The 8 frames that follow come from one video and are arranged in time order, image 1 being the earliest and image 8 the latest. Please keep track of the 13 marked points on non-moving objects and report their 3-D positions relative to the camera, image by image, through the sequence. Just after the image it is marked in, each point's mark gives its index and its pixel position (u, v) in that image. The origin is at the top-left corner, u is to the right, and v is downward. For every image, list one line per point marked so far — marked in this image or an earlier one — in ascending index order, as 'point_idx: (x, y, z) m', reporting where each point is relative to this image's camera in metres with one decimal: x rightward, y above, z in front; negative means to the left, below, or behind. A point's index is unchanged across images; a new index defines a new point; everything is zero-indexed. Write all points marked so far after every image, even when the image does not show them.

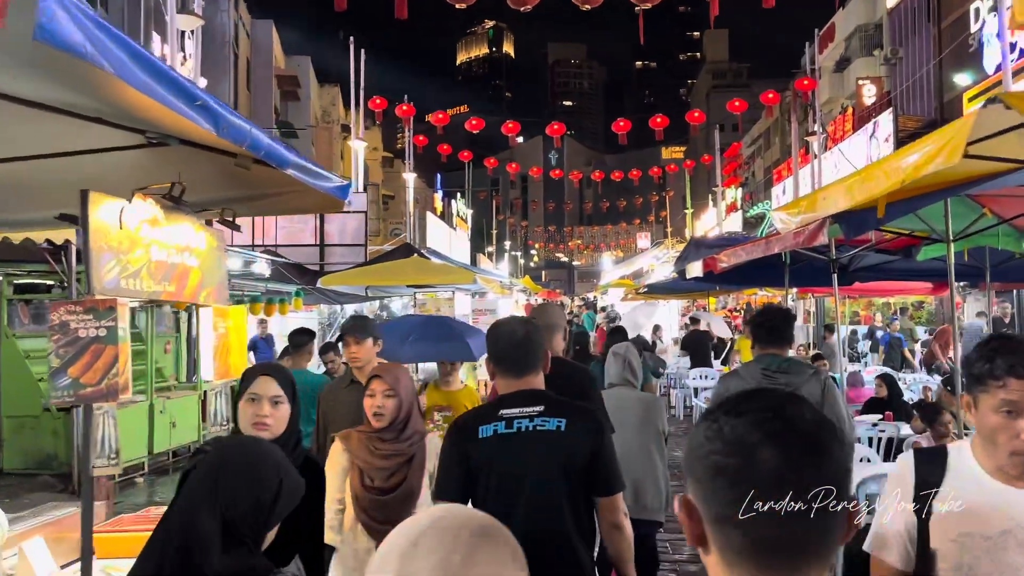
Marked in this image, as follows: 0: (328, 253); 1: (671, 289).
0: (-3.8, +0.7, +17.9) m
1: (+2.7, 0.0, +14.8) m
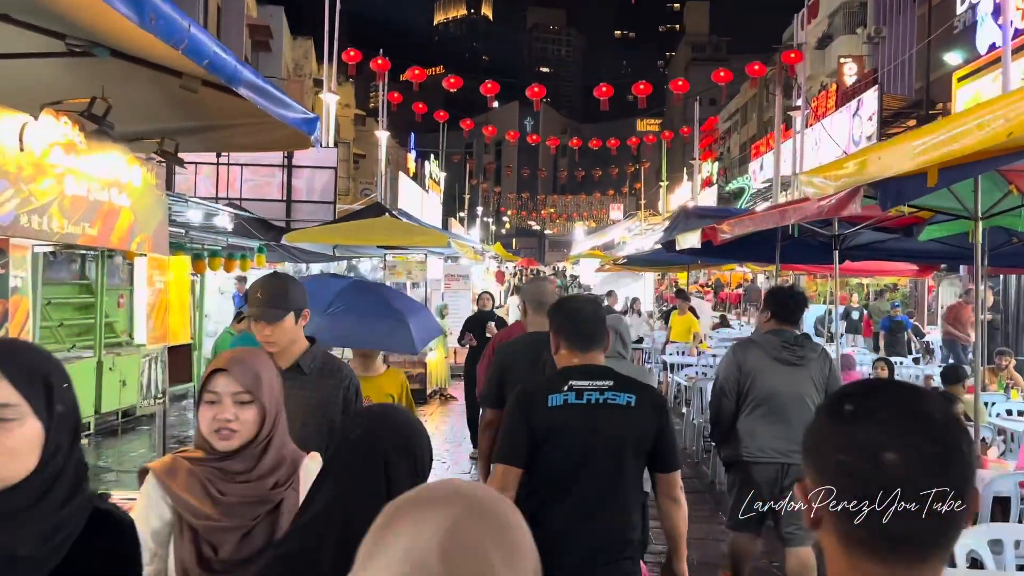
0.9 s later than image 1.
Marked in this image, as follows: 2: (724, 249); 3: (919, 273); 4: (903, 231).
0: (-4.4, +1.6, +17.3) m
1: (+2.3, +0.4, +14.4) m
2: (+2.1, +0.4, +8.8) m
3: (+5.9, +0.2, +12.4) m
4: (+3.4, +0.5, +7.5) m
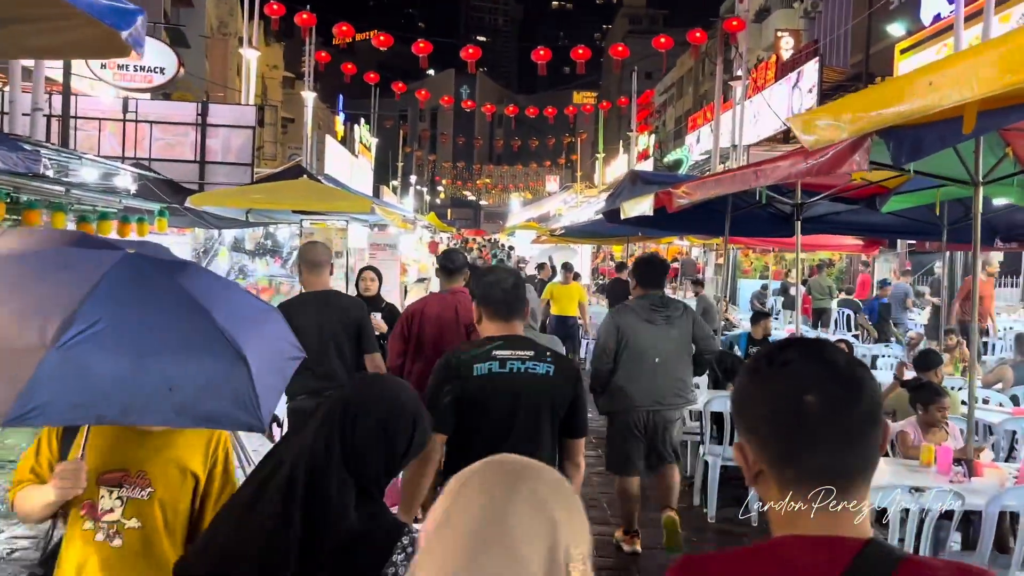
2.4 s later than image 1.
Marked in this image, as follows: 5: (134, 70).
0: (-5.6, +2.2, +16.0) m
1: (+1.2, +0.9, +13.8) m
2: (+1.4, +0.6, +8.1) m
3: (+4.9, +0.5, +12.0) m
4: (+2.8, +0.7, +6.9) m
5: (-5.6, +3.2, +12.8) m
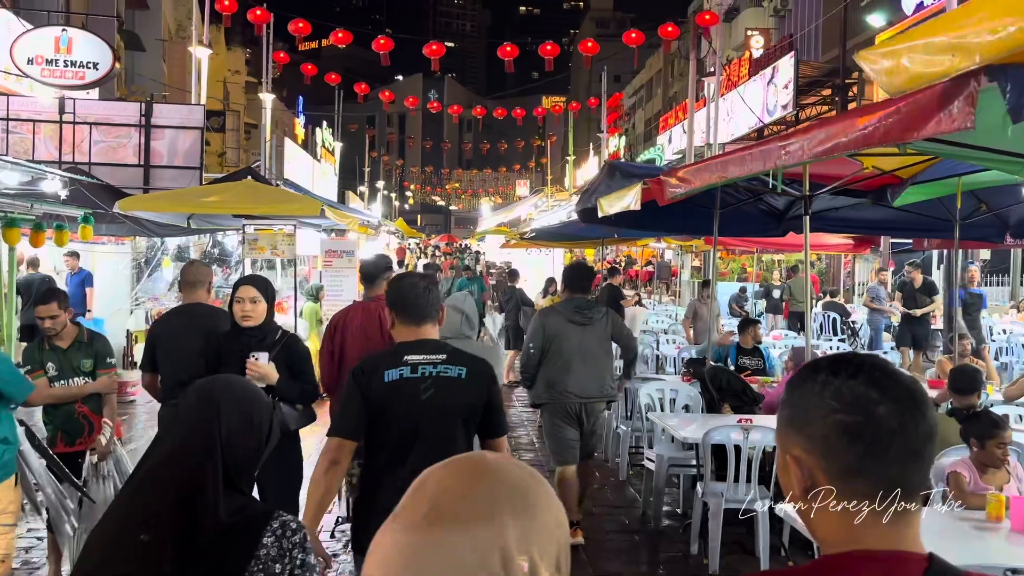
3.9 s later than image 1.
0: (-6.2, +2.0, +15.0) m
1: (+0.7, +0.8, +12.9) m
2: (+1.1, +0.6, +7.3) m
3: (+4.5, +0.5, +11.3) m
4: (+2.5, +0.6, +6.1) m
5: (-6.1, +3.0, +11.8) m
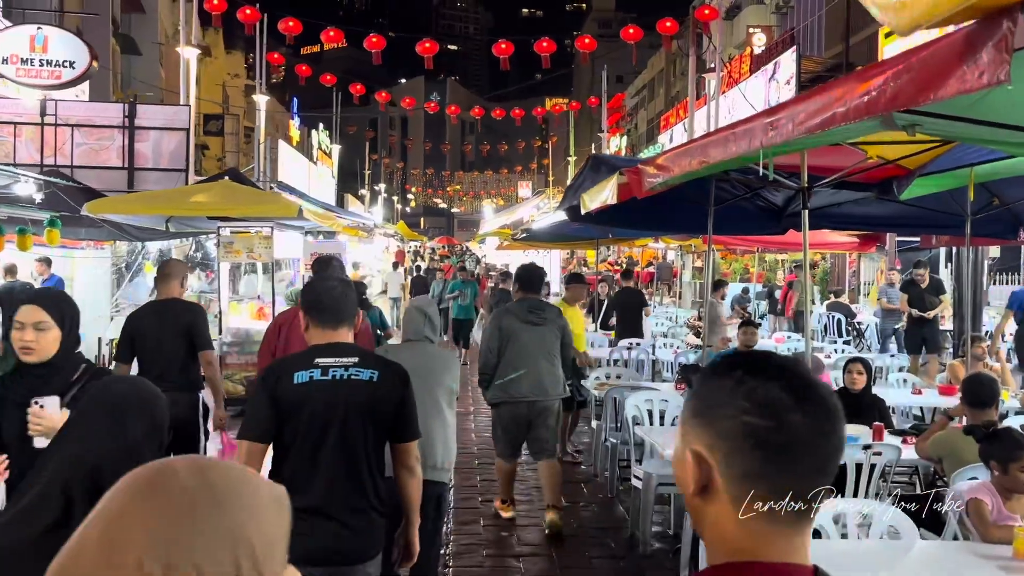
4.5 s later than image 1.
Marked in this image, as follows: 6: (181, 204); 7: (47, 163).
0: (-6.3, +1.9, +14.6) m
1: (+0.6, +0.8, +12.5) m
2: (+1.0, +0.5, +6.8) m
3: (+4.4, +0.5, +10.9) m
4: (+2.4, +0.6, +5.7) m
5: (-6.2, +2.9, +11.4) m
6: (-3.3, +0.8, +8.6) m
7: (-7.6, +2.1, +14.2) m
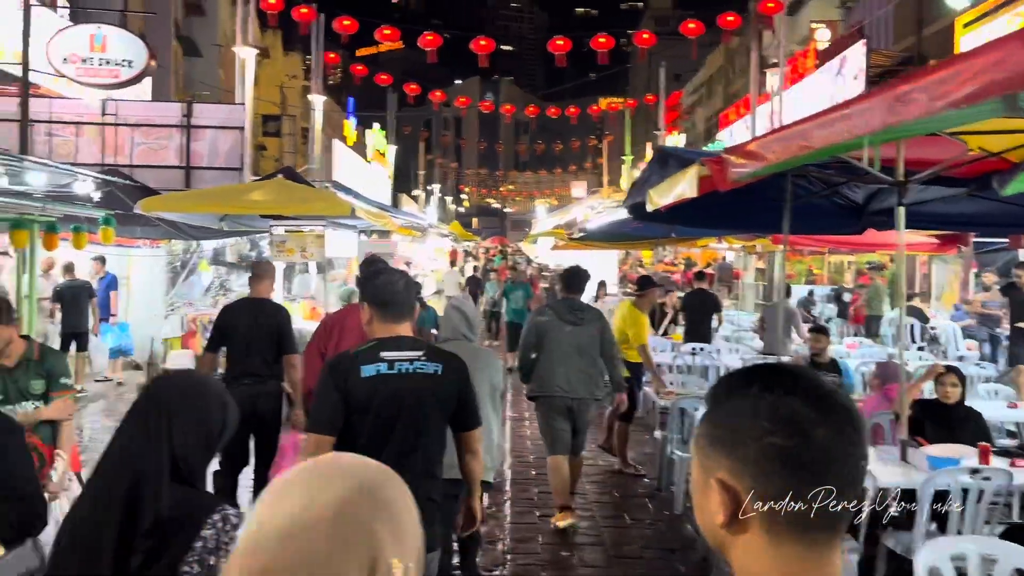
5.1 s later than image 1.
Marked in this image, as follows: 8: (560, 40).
0: (-5.4, +1.9, +14.7) m
1: (+1.4, +0.7, +12.1) m
2: (+1.5, +0.5, +6.5) m
3: (+5.1, +0.5, +10.3) m
4: (+2.8, +0.6, +5.2) m
5: (-5.5, +3.0, +11.5) m
6: (-2.7, +0.9, +8.5) m
7: (-6.7, +2.1, +14.4) m
8: (+1.0, +5.3, +18.4) m
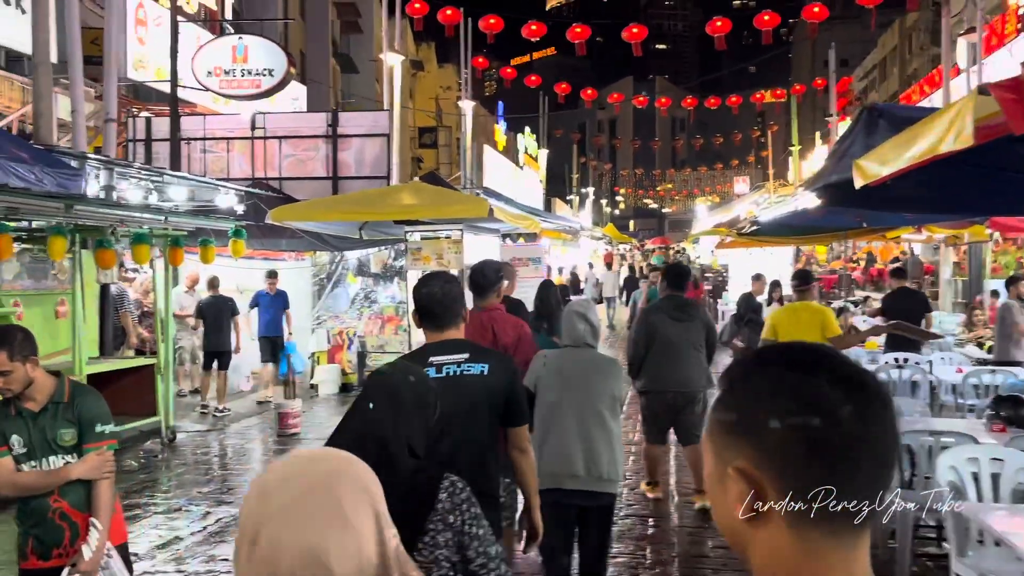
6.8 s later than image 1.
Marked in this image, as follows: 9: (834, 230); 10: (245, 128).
0: (-2.8, +1.7, +14.4) m
1: (+3.4, +0.7, +10.7) m
2: (+2.4, +0.5, +5.1) m
3: (+6.7, +0.6, +8.2) m
4: (+3.5, +0.7, +3.7) m
5: (-3.5, +2.8, +11.3) m
6: (-1.3, +0.7, +7.9) m
7: (-4.2, +1.9, +14.4) m
8: (+4.1, +5.2, +17.0) m
9: (+4.1, +0.7, +10.9) m
10: (-4.4, +2.7, +14.3) m
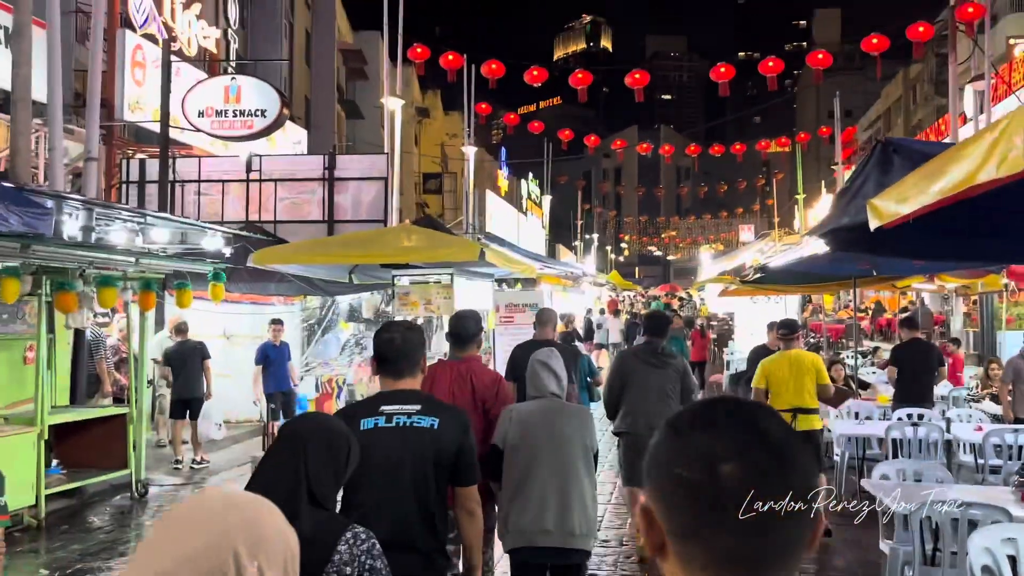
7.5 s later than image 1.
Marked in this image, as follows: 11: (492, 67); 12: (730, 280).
0: (-2.8, +0.9, +14.1) m
1: (+3.3, +0.1, +10.3) m
2: (+2.3, +0.2, +4.7) m
3: (+6.6, +0.1, +7.8) m
4: (+3.4, +0.4, +3.3) m
5: (-3.6, +2.2, +11.1) m
6: (-1.4, +0.3, +7.5) m
7: (-4.2, +1.1, +14.1) m
8: (+4.1, +4.3, +16.9) m
9: (+4.0, +0.1, +10.5) m
10: (-4.4, +1.9, +14.1) m
11: (-0.4, +4.6, +18.1) m
12: (+4.0, +0.1, +15.7) m
